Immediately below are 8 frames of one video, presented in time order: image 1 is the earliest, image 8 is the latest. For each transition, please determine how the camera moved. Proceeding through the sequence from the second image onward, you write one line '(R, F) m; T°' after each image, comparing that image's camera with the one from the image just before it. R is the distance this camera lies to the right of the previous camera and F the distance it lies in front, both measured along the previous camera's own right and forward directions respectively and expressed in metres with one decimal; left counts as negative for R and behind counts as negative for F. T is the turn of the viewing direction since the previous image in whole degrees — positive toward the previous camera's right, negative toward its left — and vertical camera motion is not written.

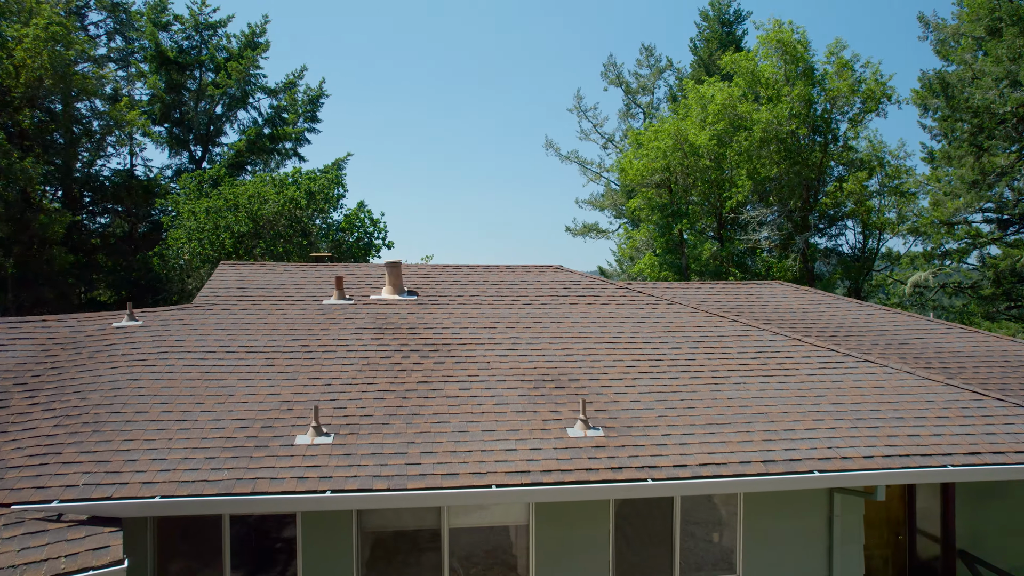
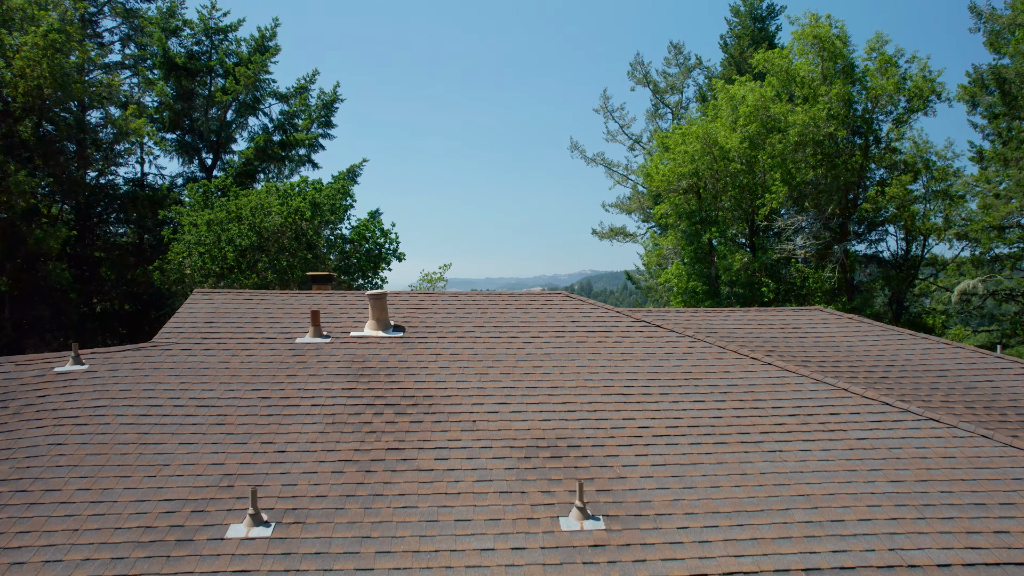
(+0.3, +0.7) m; -3°
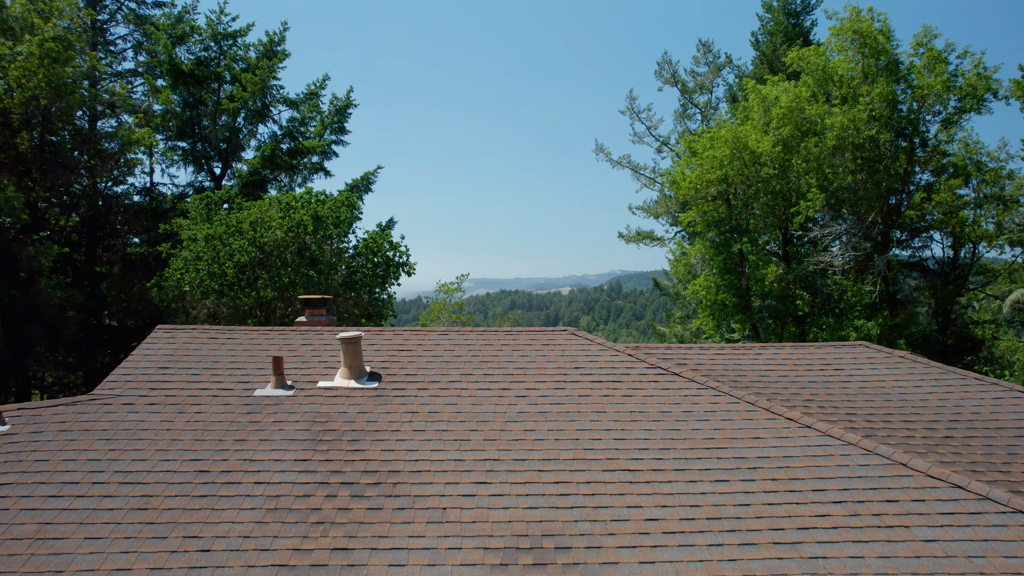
(+0.3, +0.7) m; -3°
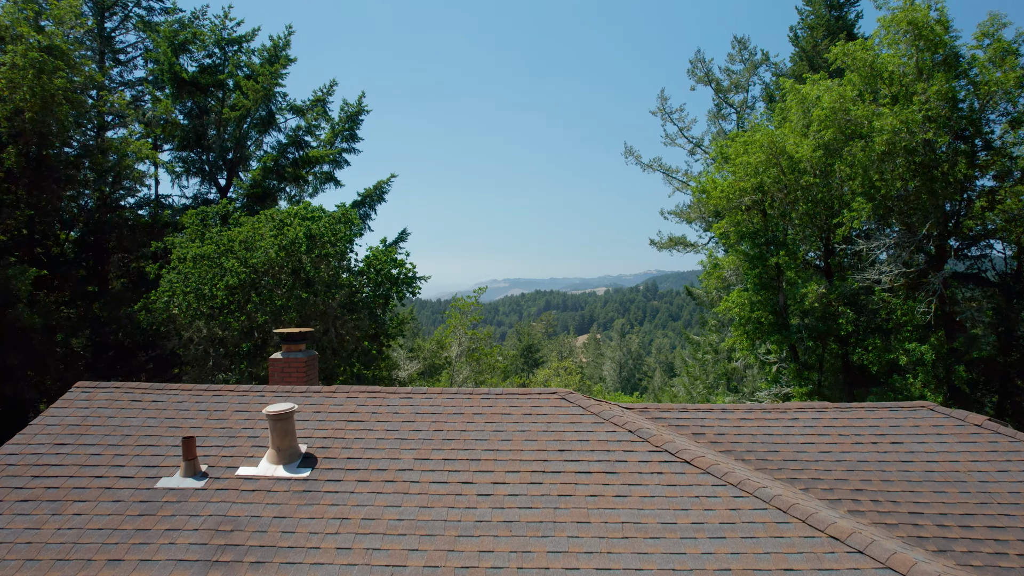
(+0.5, +1.0) m; -3°
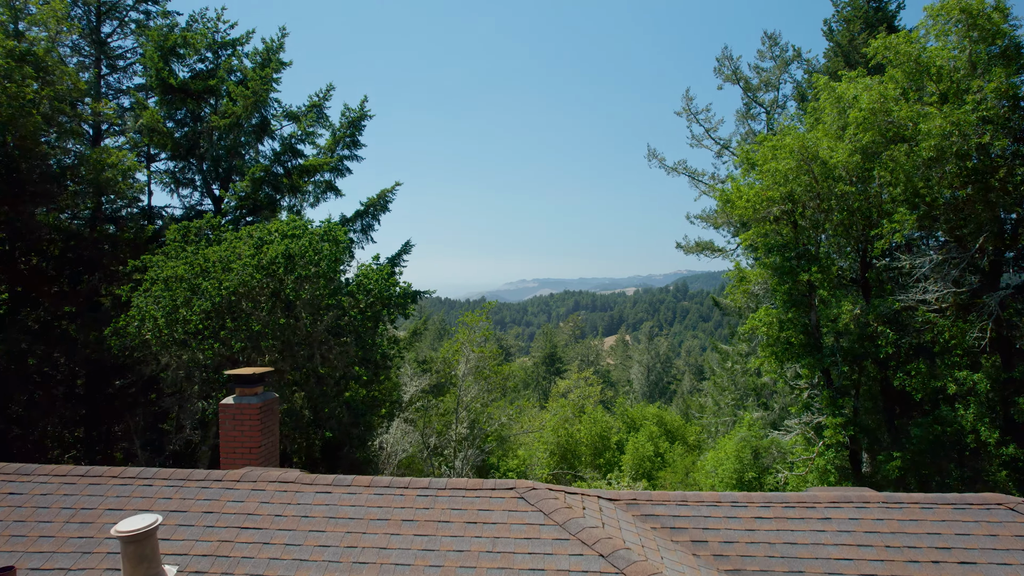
(+0.6, +1.0) m; -3°
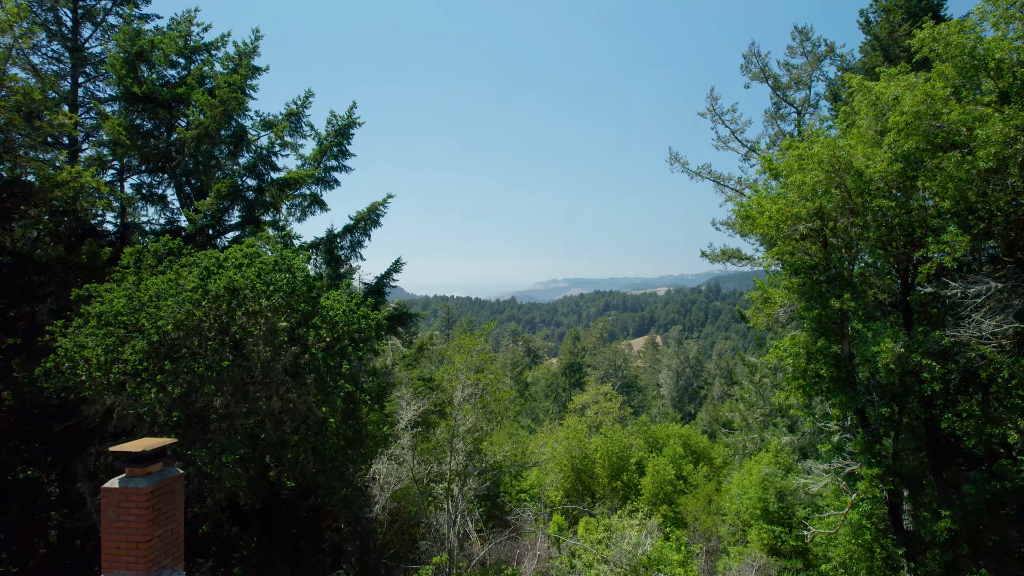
(+1.0, +1.4) m; -3°
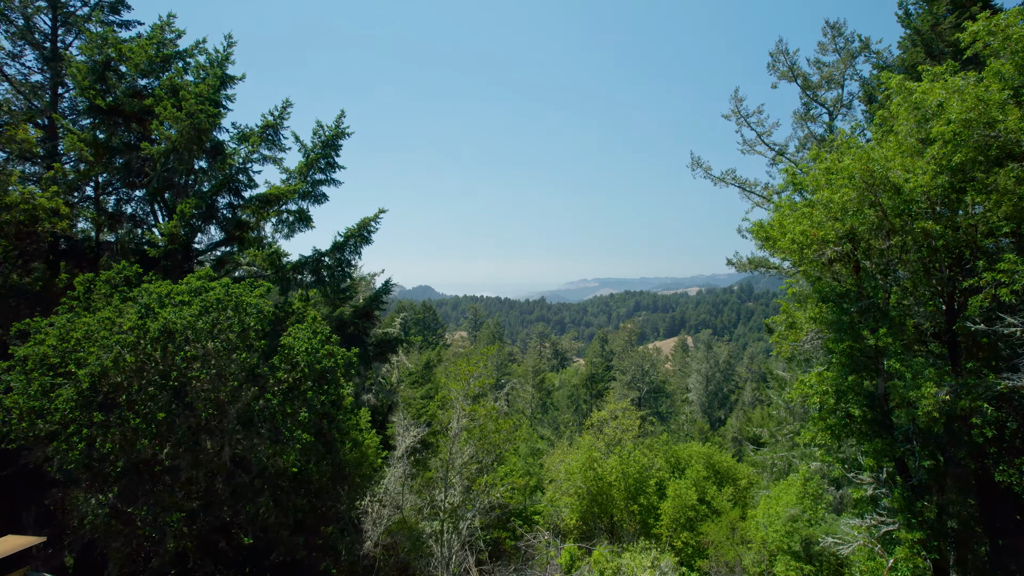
(+0.9, +1.3) m; -3°
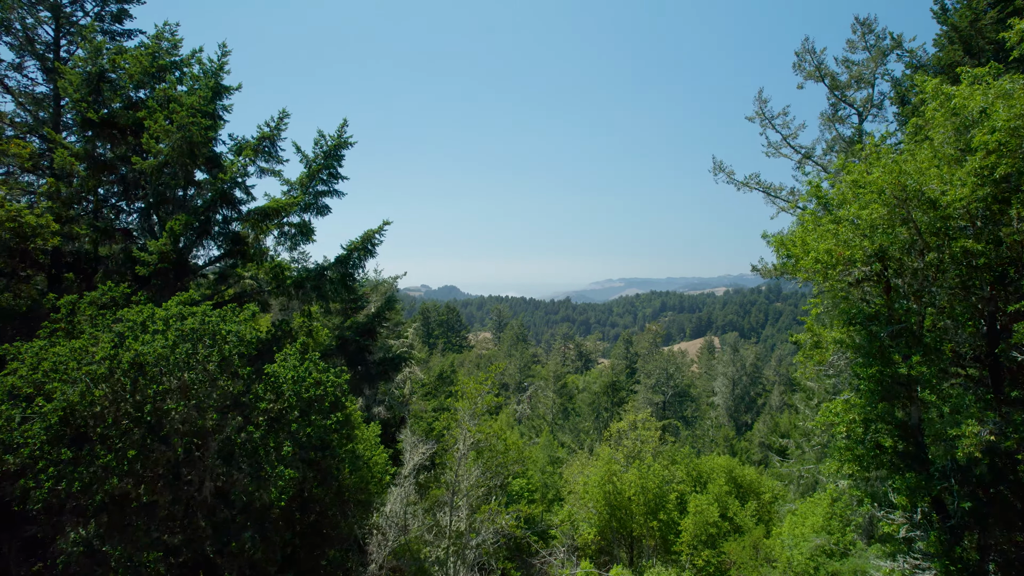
(+0.5, +0.6) m; -3°
